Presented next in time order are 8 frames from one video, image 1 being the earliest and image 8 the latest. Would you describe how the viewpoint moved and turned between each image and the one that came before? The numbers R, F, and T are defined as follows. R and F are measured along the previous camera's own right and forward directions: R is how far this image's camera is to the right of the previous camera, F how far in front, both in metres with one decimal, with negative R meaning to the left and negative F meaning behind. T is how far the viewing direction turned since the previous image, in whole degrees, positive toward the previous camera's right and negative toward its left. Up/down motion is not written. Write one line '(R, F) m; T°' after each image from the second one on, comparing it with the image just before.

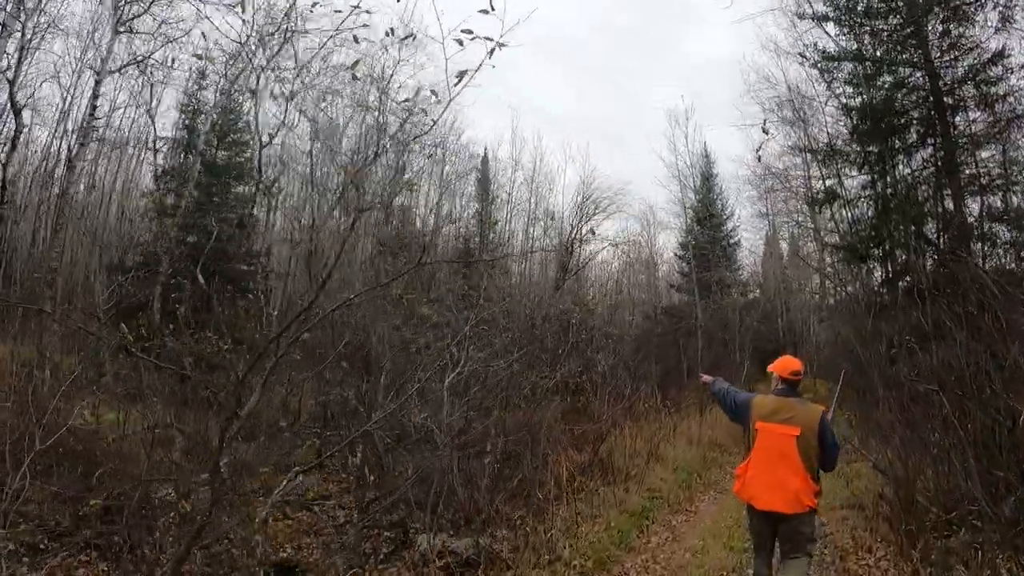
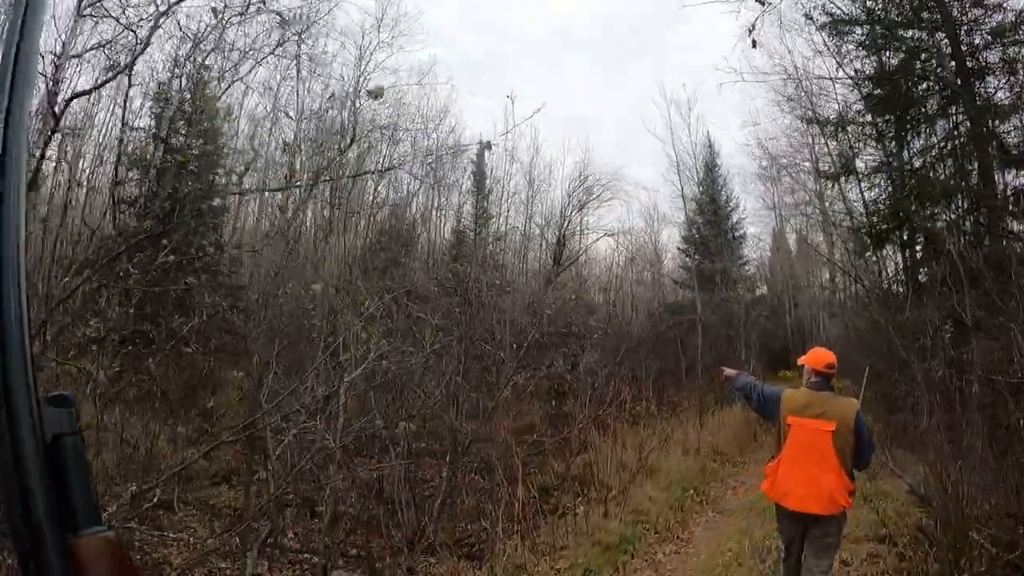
(+0.2, +0.6) m; -1°
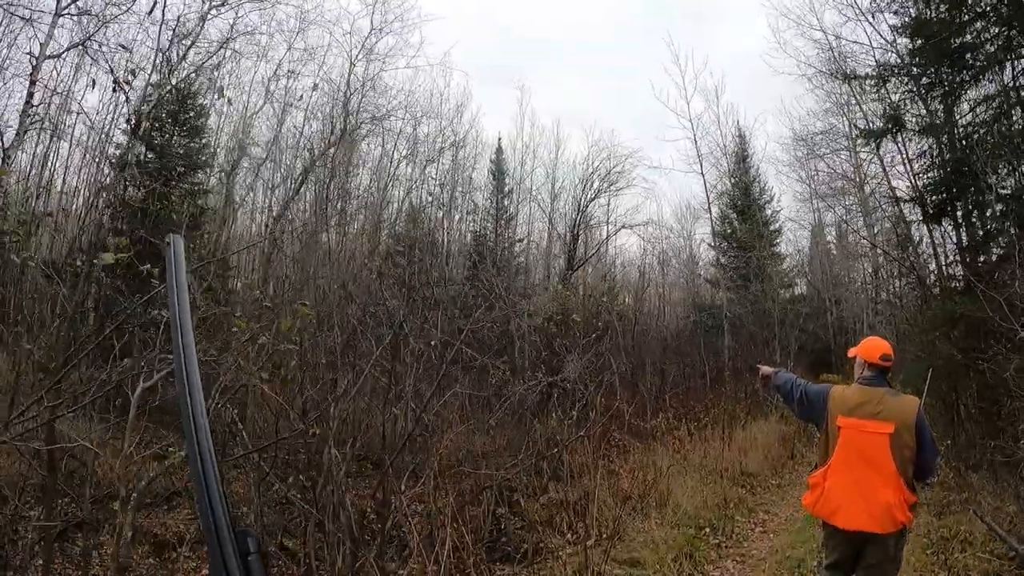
(+0.3, +0.7) m; -3°
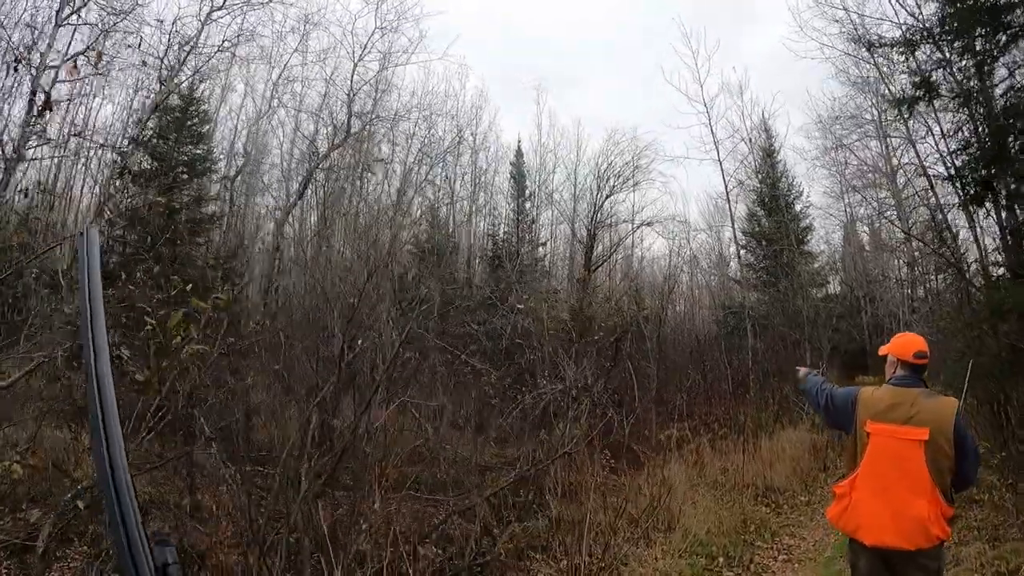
(+0.2, +0.3) m; -3°
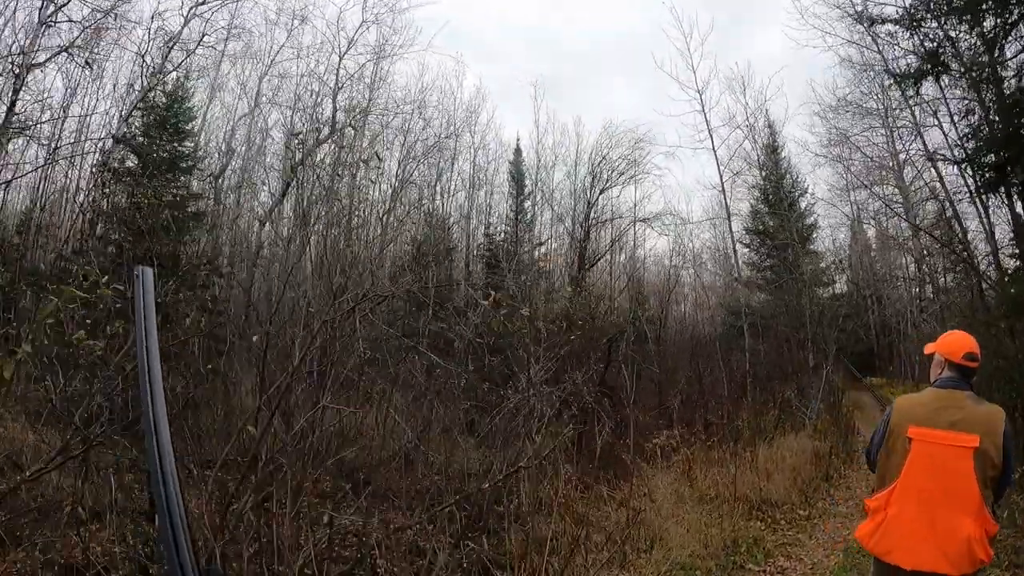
(+0.2, +0.3) m; -1°
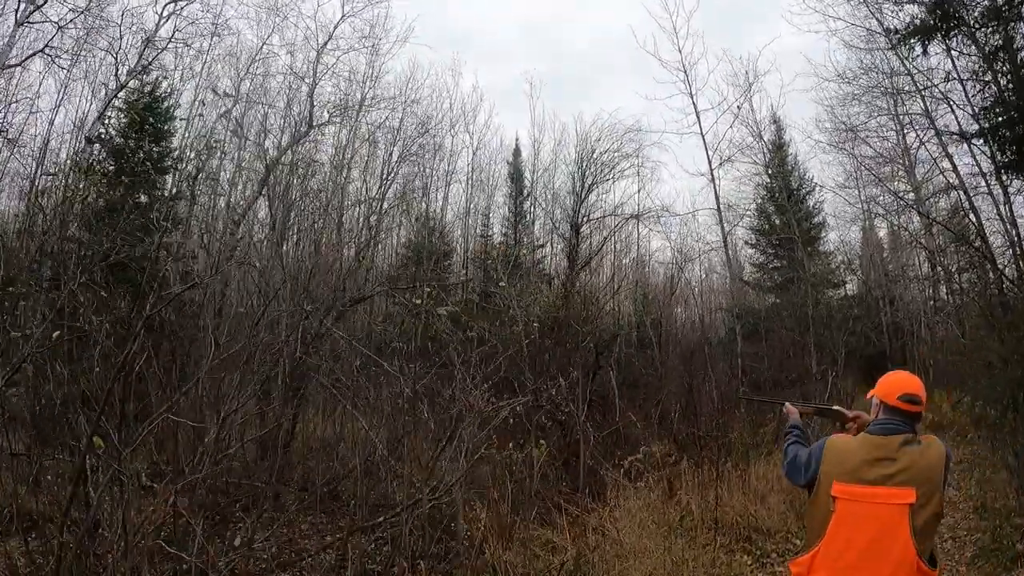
(+0.2, +0.4) m; -1°
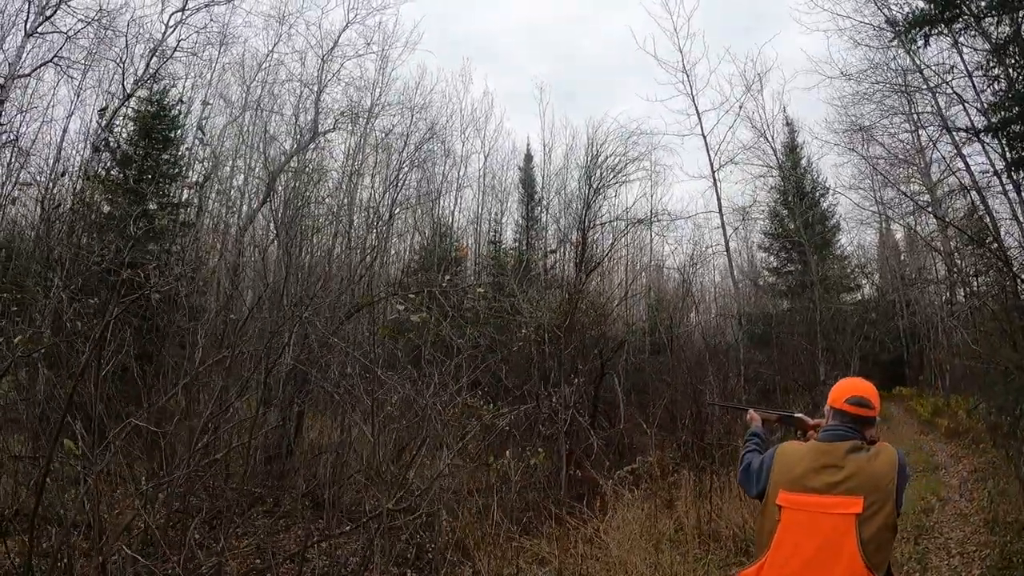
(+0.1, +0.1) m; -1°
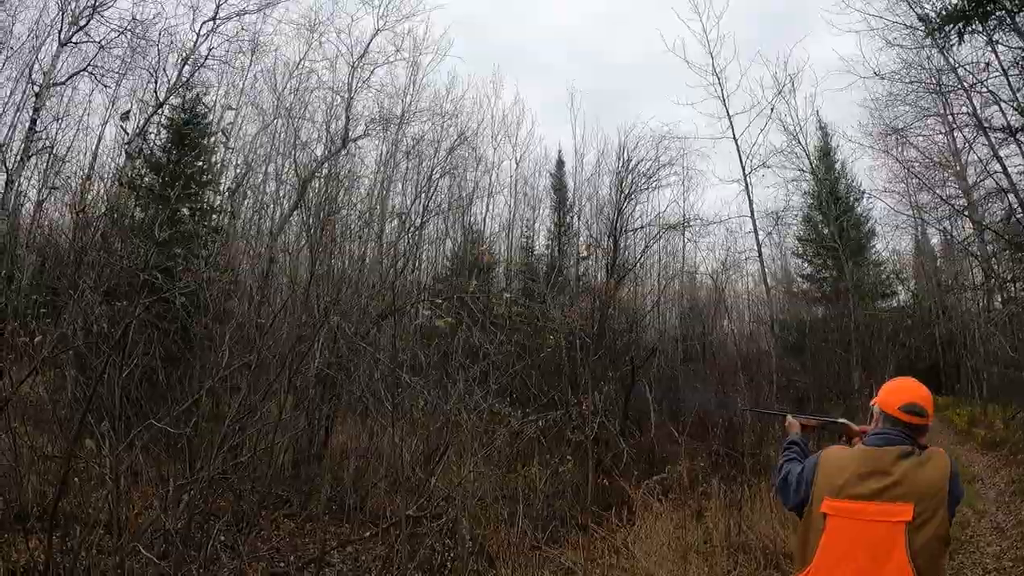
(+0.1, +0.1) m; -3°
